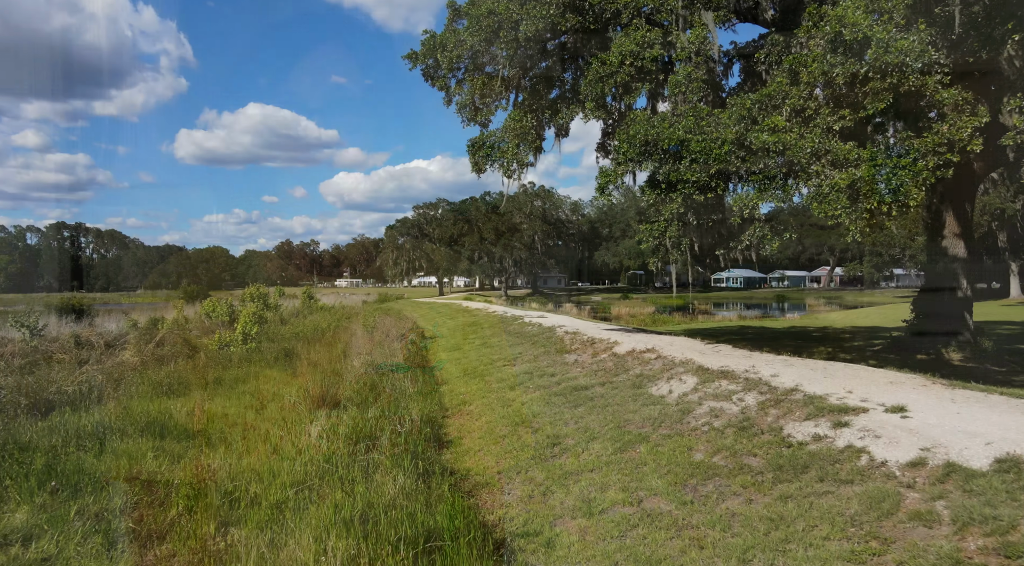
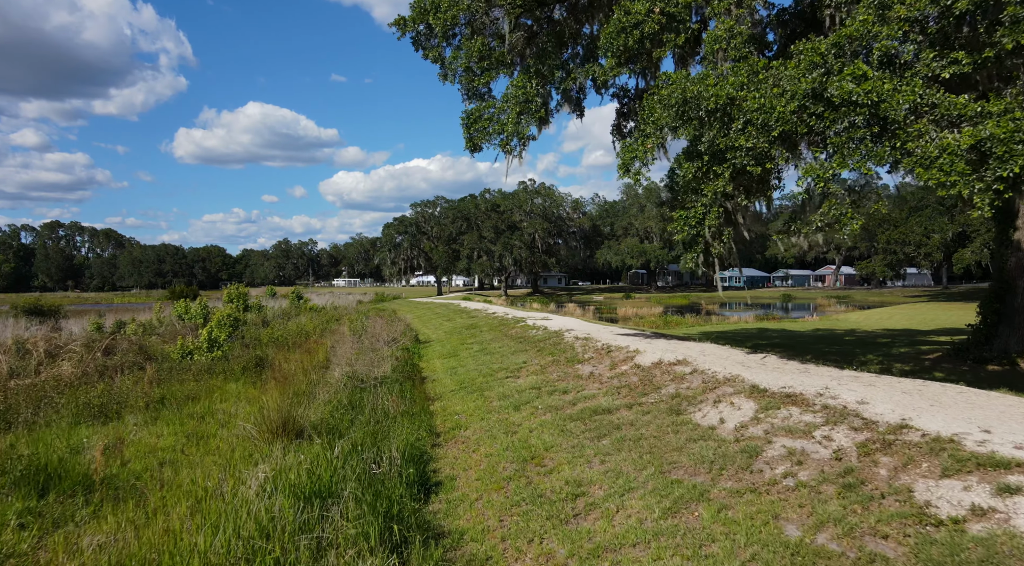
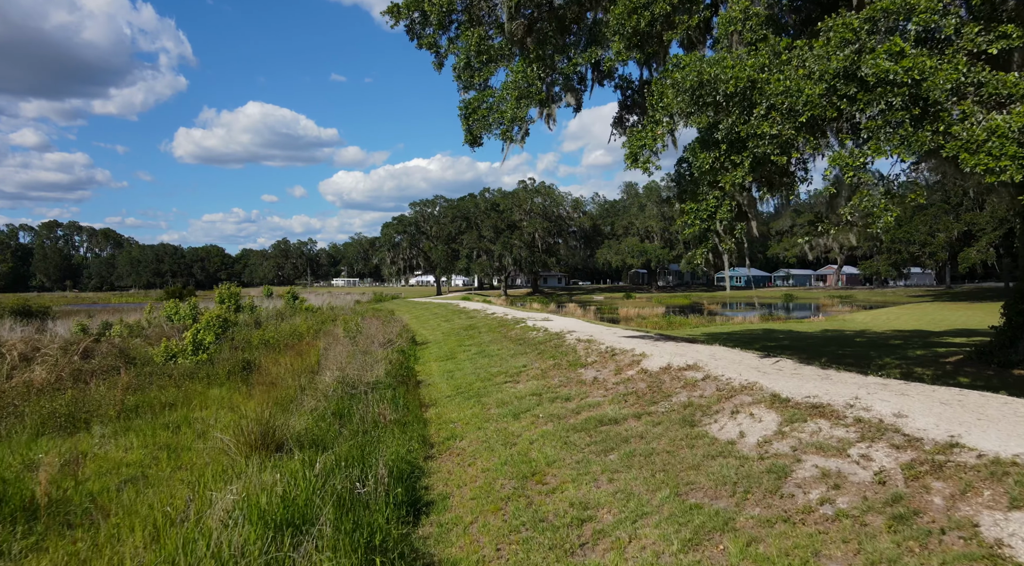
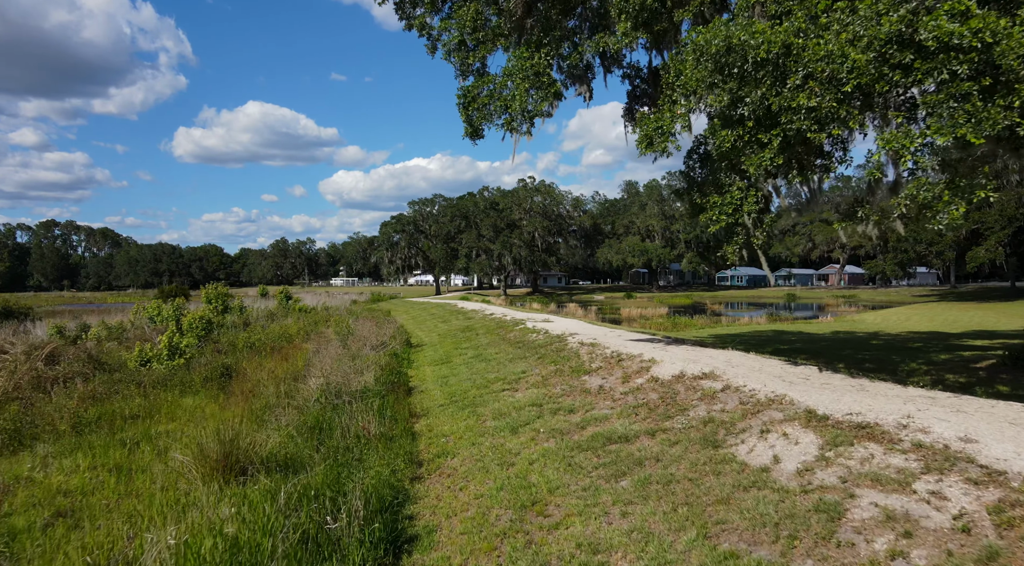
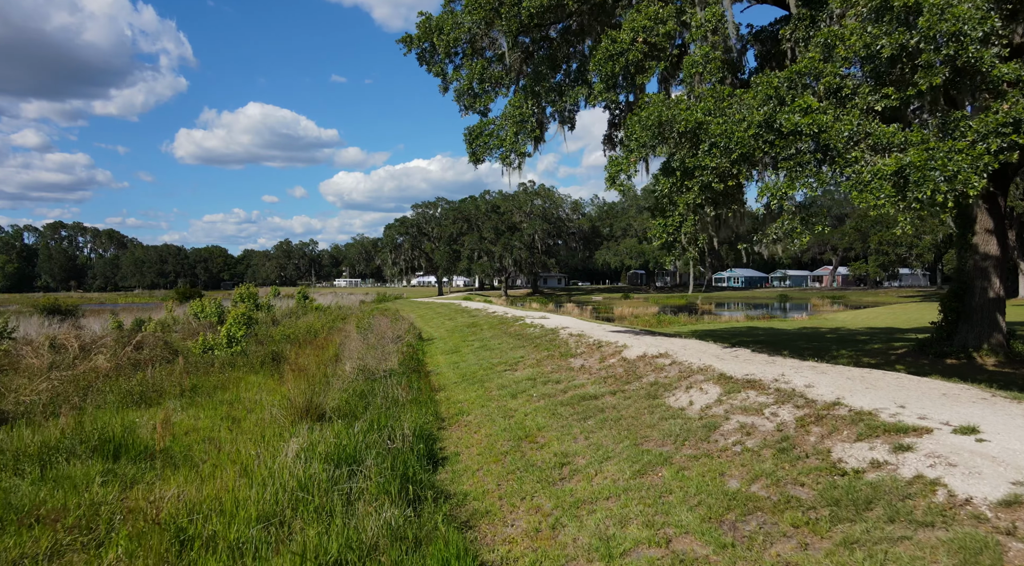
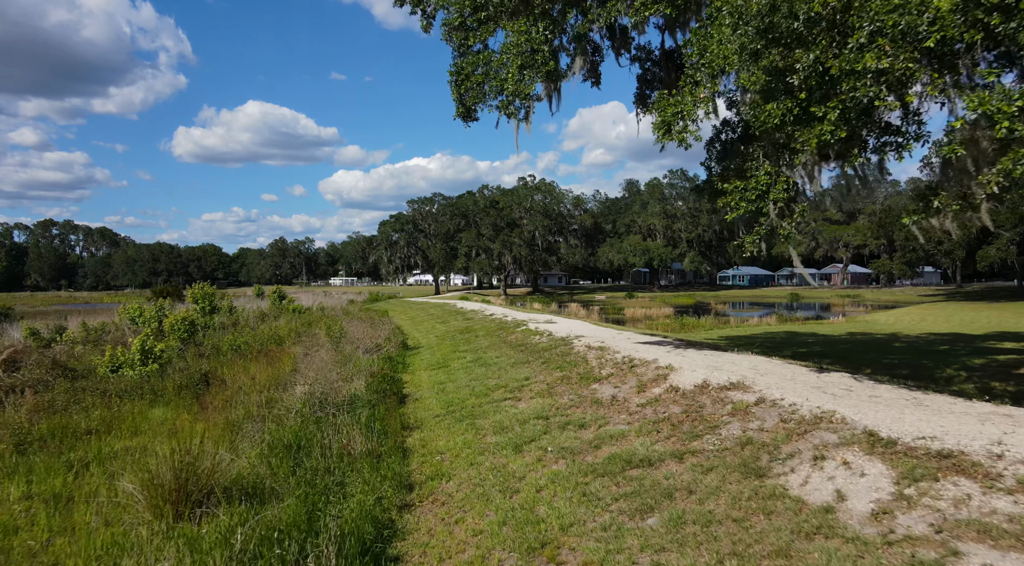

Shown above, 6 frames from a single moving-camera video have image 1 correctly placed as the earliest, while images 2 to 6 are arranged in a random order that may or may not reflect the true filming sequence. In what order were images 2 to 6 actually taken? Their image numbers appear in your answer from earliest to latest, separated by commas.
5, 2, 3, 4, 6
